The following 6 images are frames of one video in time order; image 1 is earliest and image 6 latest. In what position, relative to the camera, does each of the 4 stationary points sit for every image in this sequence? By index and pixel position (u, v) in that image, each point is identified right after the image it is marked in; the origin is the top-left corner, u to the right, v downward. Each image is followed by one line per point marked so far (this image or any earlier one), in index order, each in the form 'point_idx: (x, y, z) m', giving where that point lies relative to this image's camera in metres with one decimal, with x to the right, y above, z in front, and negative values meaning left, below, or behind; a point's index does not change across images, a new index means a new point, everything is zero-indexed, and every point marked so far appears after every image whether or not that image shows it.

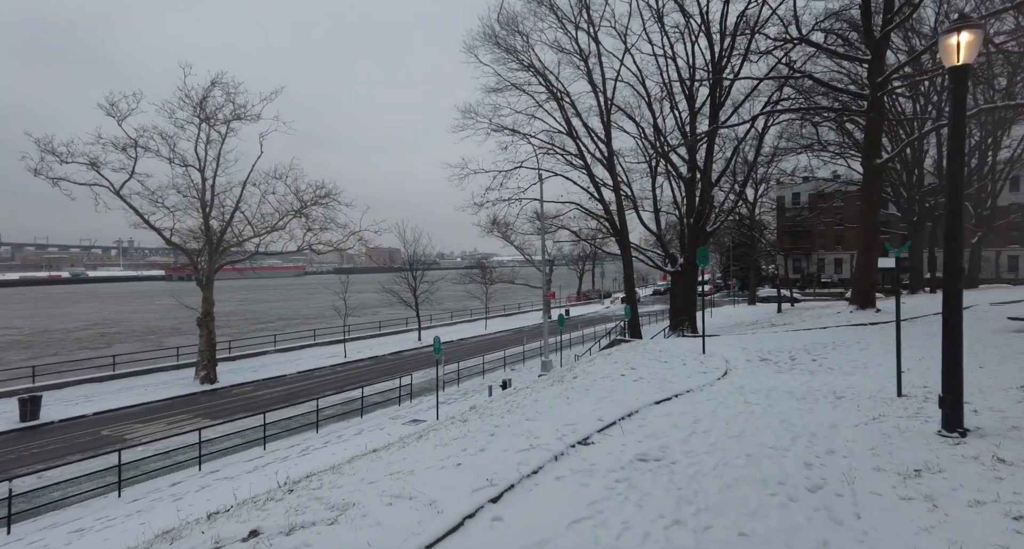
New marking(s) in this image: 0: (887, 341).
0: (+8.3, -1.5, +12.7) m
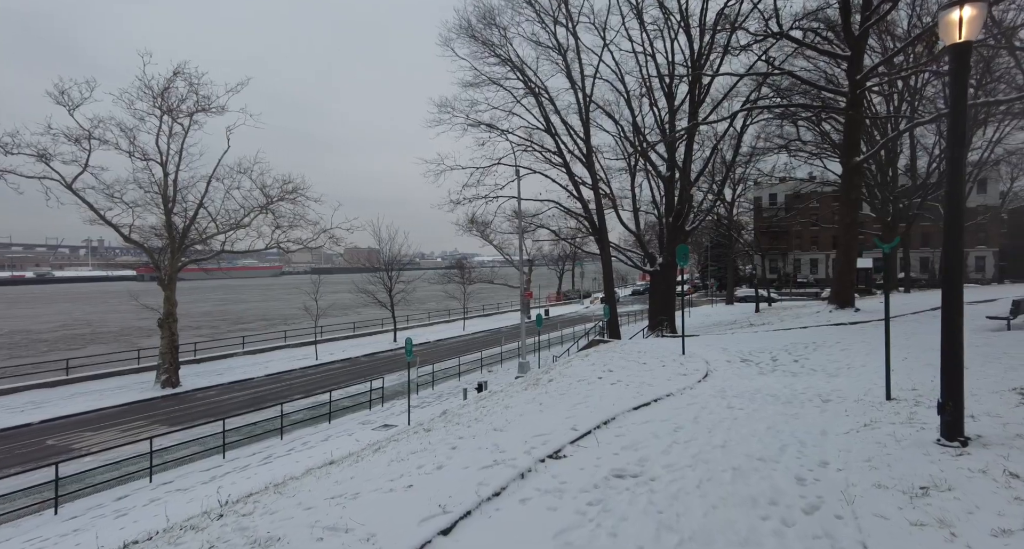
0: (+7.8, -1.5, +12.5) m
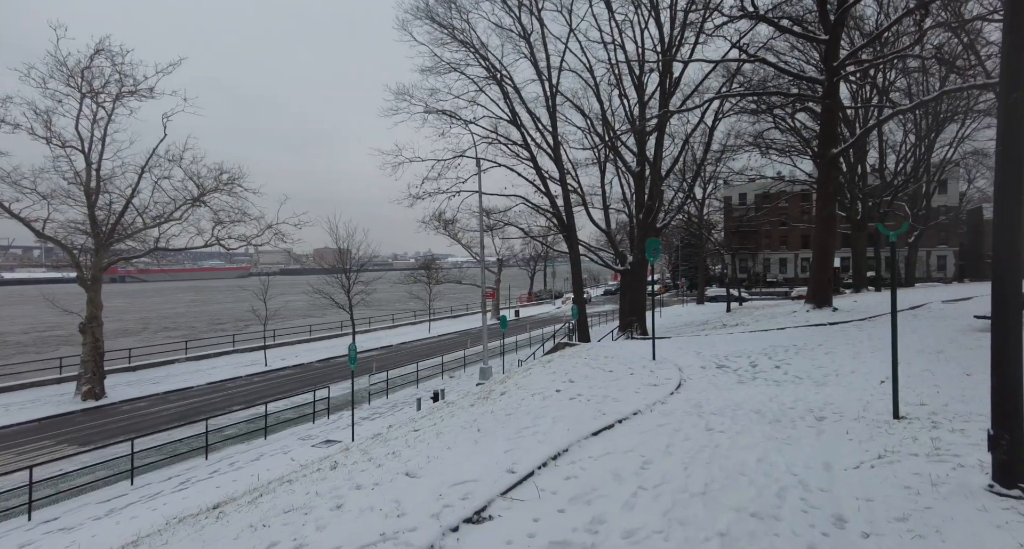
0: (+6.8, -1.4, +11.5) m
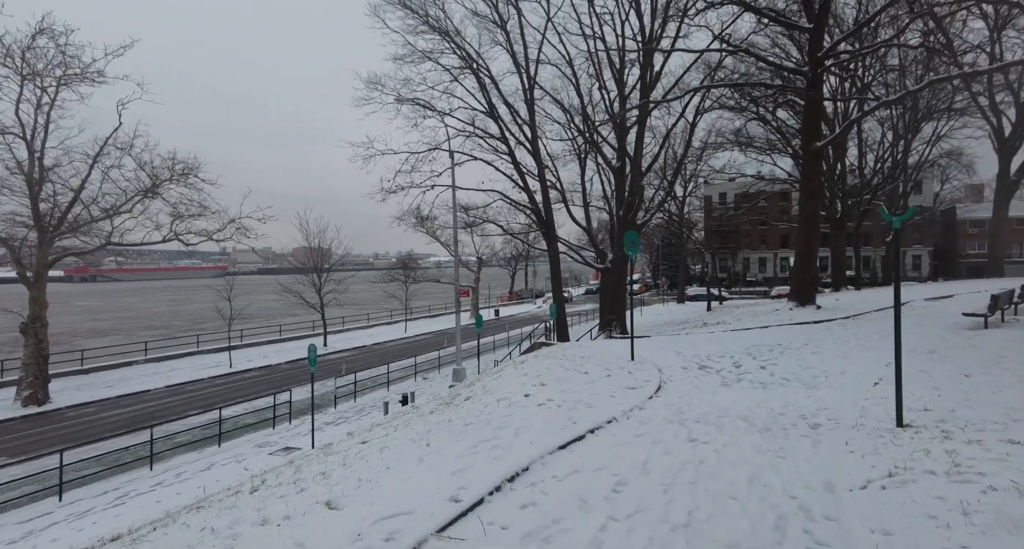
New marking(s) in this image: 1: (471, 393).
0: (+6.3, -1.3, +10.9) m
1: (-0.6, -1.8, +8.9) m
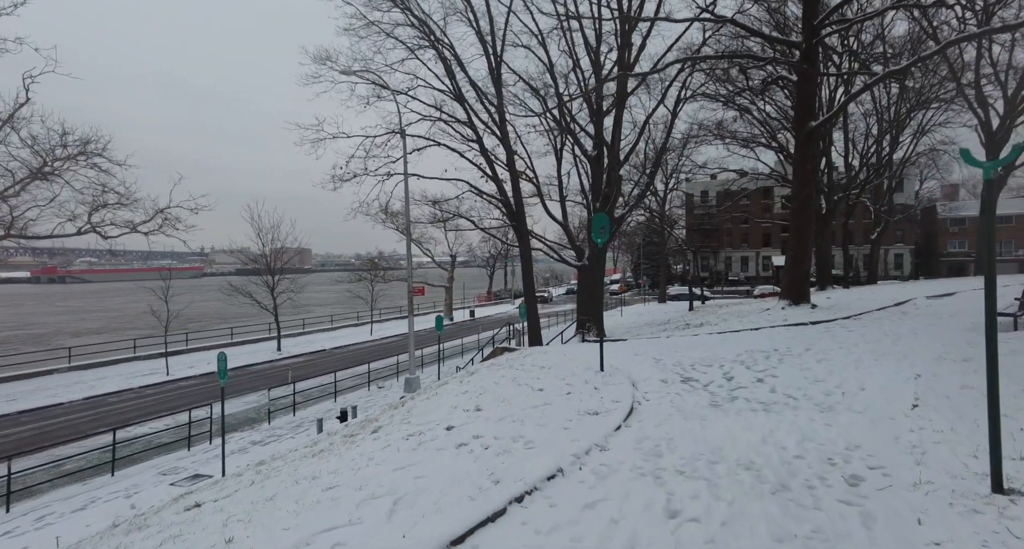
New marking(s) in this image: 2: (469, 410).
0: (+5.4, -1.2, +9.1) m
1: (-1.5, -1.7, +6.9) m
2: (-0.5, -1.5, +6.2) m
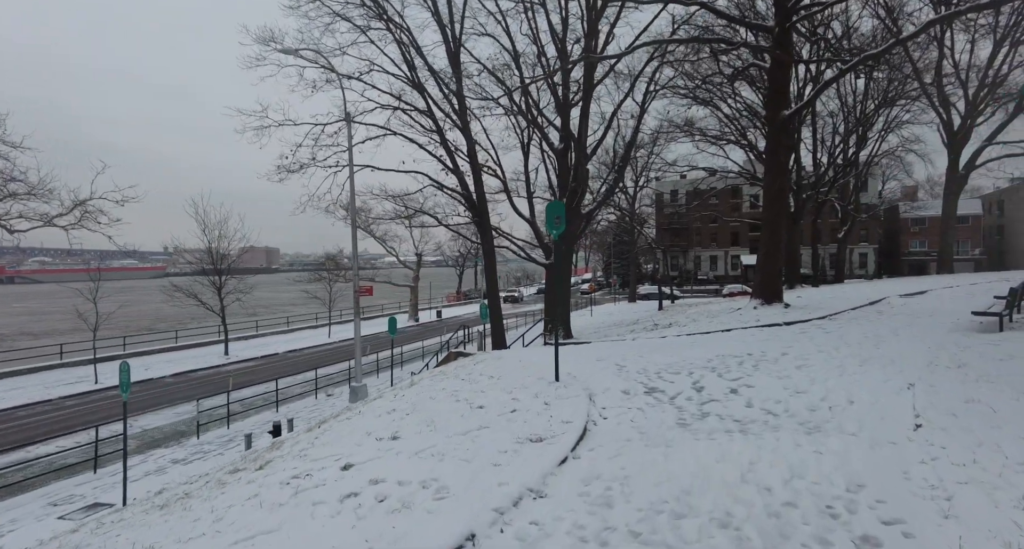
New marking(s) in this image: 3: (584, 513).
0: (+4.6, -1.1, +8.2) m
1: (-2.2, -1.7, +5.7) m
2: (-1.1, -1.4, +5.0) m
3: (+0.4, -1.4, +3.3) m
